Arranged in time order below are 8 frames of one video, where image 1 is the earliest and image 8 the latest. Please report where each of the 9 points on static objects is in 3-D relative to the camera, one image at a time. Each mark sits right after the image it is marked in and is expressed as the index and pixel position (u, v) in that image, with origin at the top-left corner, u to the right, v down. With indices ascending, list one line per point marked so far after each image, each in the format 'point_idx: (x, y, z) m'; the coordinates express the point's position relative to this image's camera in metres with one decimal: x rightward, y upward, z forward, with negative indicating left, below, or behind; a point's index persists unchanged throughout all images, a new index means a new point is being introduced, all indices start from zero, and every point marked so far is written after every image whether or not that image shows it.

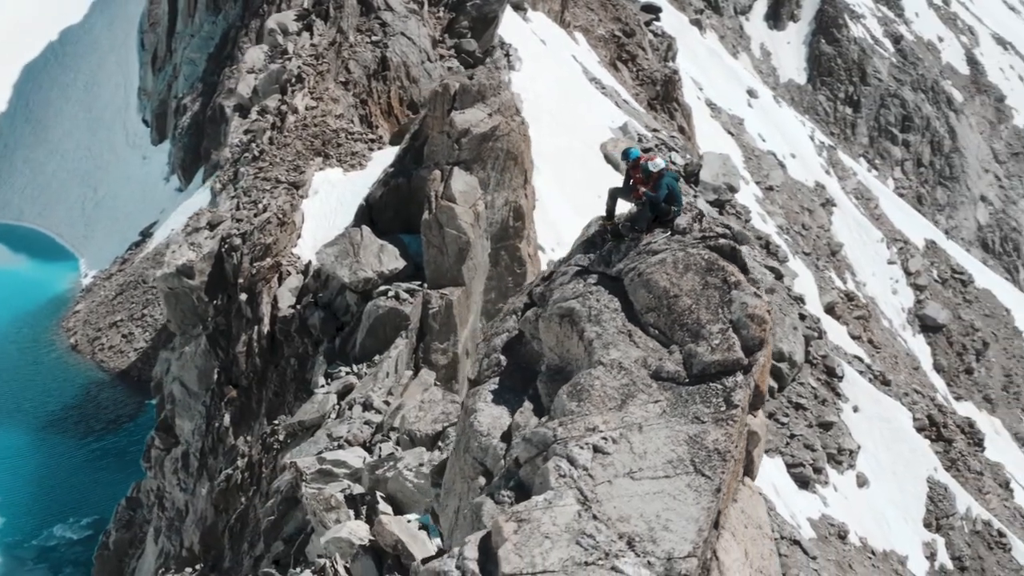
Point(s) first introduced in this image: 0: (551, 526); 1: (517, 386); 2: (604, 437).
0: (+0.2, -1.1, +6.4) m
1: (0.0, -0.6, +8.5) m
2: (+0.5, -0.8, +6.9) m
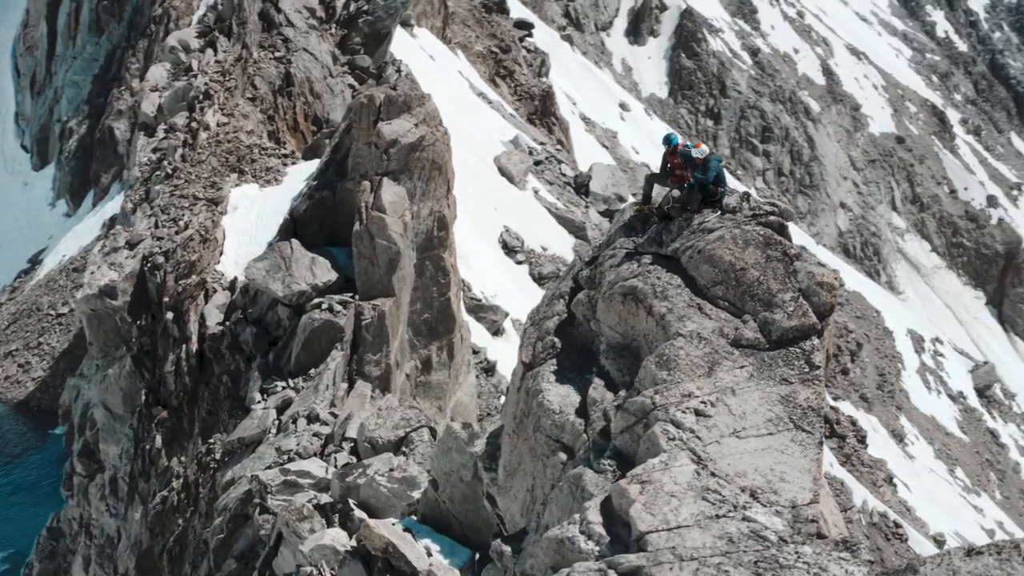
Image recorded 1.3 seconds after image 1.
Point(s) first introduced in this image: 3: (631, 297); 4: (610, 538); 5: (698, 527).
0: (+0.8, -1.0, +6.7) m
1: (+0.4, -0.5, +8.8) m
2: (+1.0, -0.6, +7.2) m
3: (+0.7, -0.1, +8.4) m
4: (+0.5, -1.2, +6.6) m
5: (+0.9, -1.1, +6.4) m
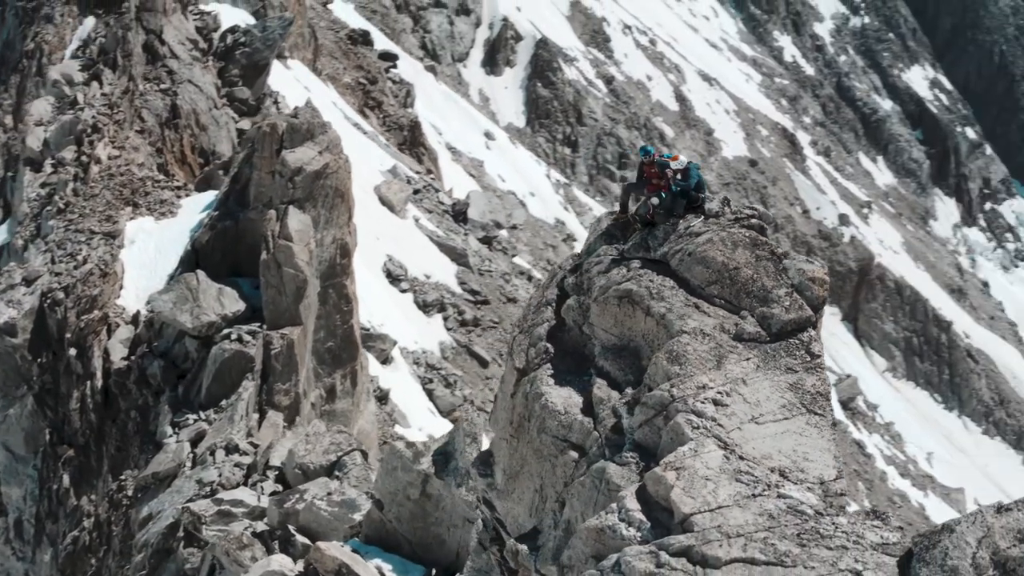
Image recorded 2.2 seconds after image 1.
0: (+1.0, -0.9, +7.0) m
1: (+0.4, -0.5, +9.1) m
2: (+1.1, -0.6, +7.6) m
3: (+0.7, -0.1, +8.7) m
4: (+0.7, -1.2, +6.9) m
5: (+1.1, -1.1, +6.8) m
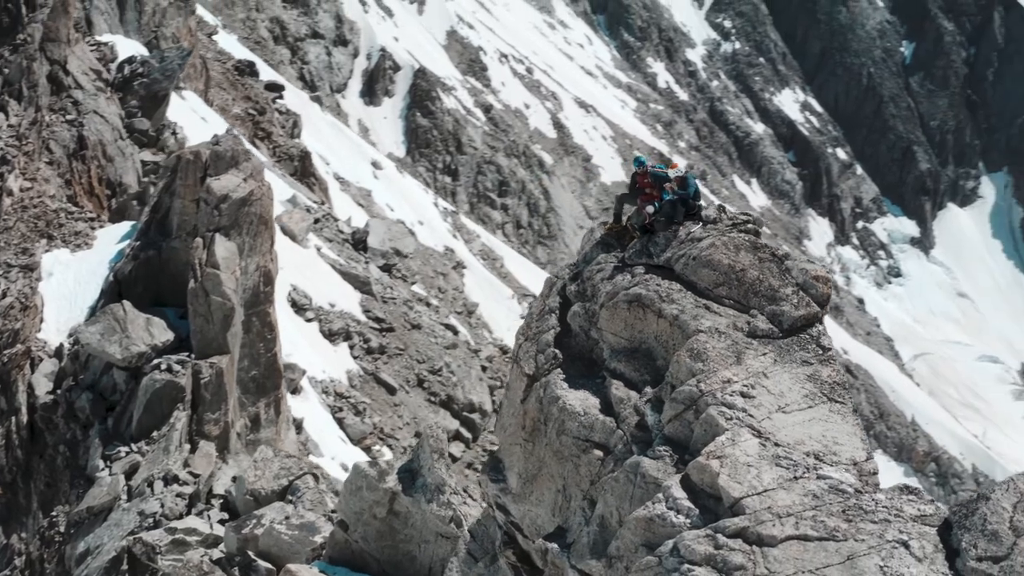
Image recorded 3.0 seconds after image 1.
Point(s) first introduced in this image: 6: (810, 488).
0: (+1.3, -0.9, +7.4) m
1: (+0.5, -0.6, +9.4) m
2: (+1.4, -0.6, +8.0) m
3: (+0.8, -0.1, +9.1) m
4: (+1.0, -1.2, +7.3) m
5: (+1.4, -1.0, +7.2) m
6: (+1.6, -1.0, +7.2) m
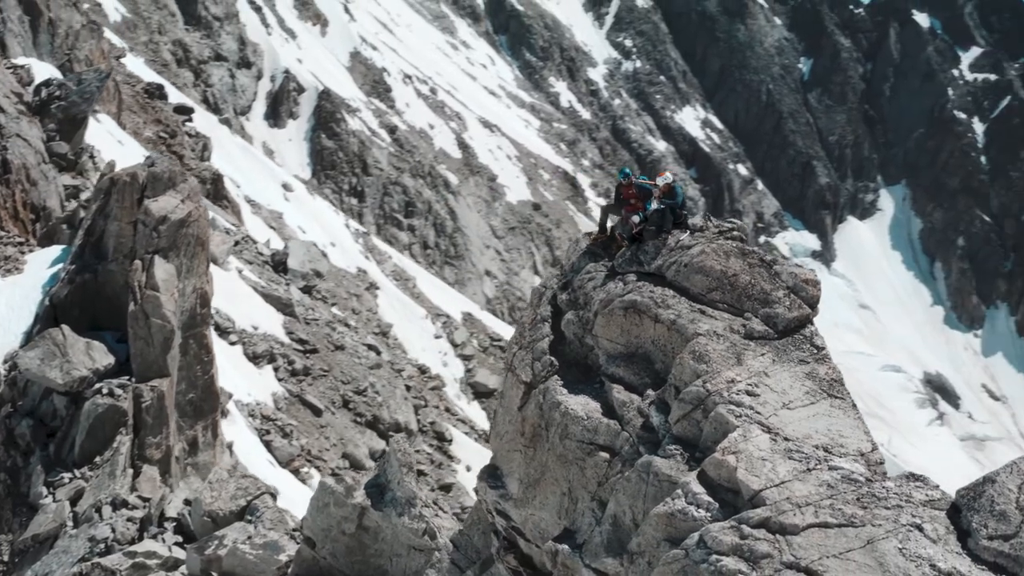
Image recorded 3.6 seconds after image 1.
0: (+1.4, -0.9, +7.8) m
1: (+0.5, -0.6, +9.7) m
2: (+1.5, -0.6, +8.4) m
3: (+0.9, -0.2, +9.4) m
4: (+1.1, -1.2, +7.6) m
5: (+1.6, -1.0, +7.6) m
6: (+1.7, -1.0, +7.6) m
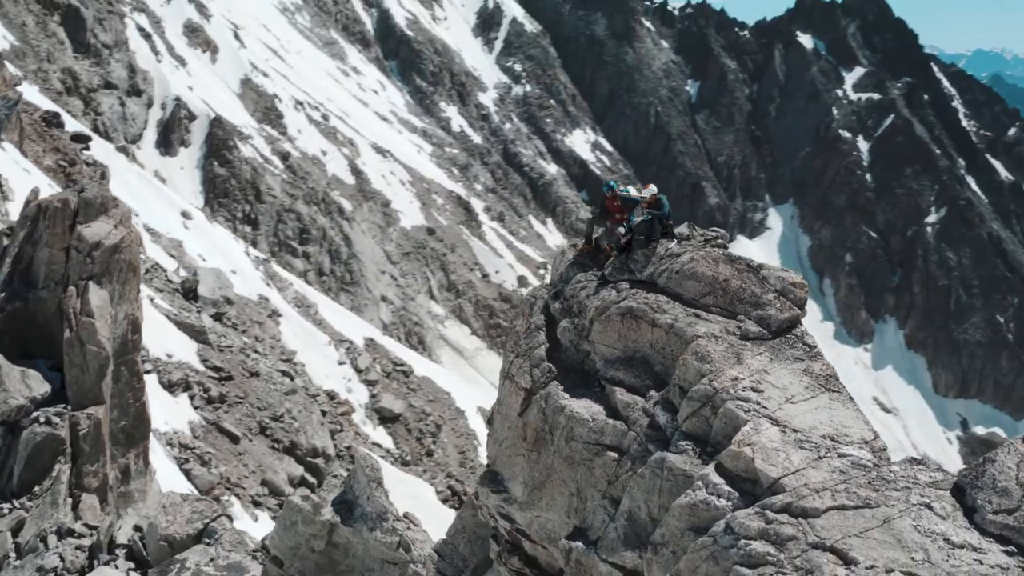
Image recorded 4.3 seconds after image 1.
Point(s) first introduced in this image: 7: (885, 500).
0: (+1.6, -0.9, +8.3) m
1: (+0.5, -0.7, +10.2) m
2: (+1.6, -0.6, +8.9) m
3: (+0.9, -0.2, +9.9) m
4: (+1.3, -1.2, +8.1) m
5: (+1.8, -1.0, +8.1) m
6: (+1.9, -1.0, +8.1) m
7: (+2.1, -1.2, +7.8) m
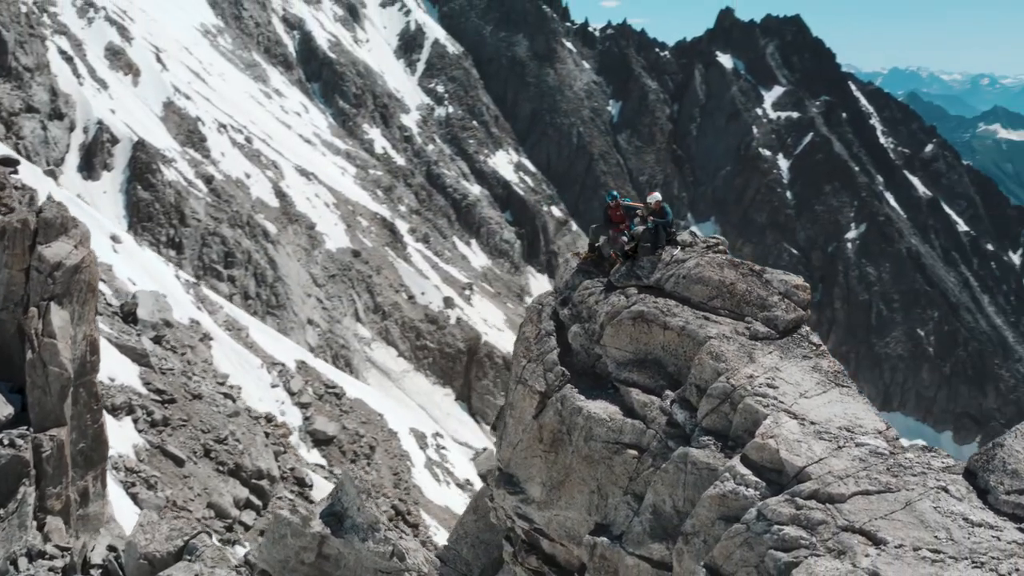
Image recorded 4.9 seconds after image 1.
0: (+1.8, -0.9, +8.7) m
1: (+0.6, -0.7, +10.6) m
2: (+1.7, -0.6, +9.3) m
3: (+1.0, -0.2, +10.3) m
4: (+1.6, -1.2, +8.5) m
5: (+2.0, -1.0, +8.5) m
6: (+2.1, -1.0, +8.6) m
7: (+2.4, -1.2, +8.3) m
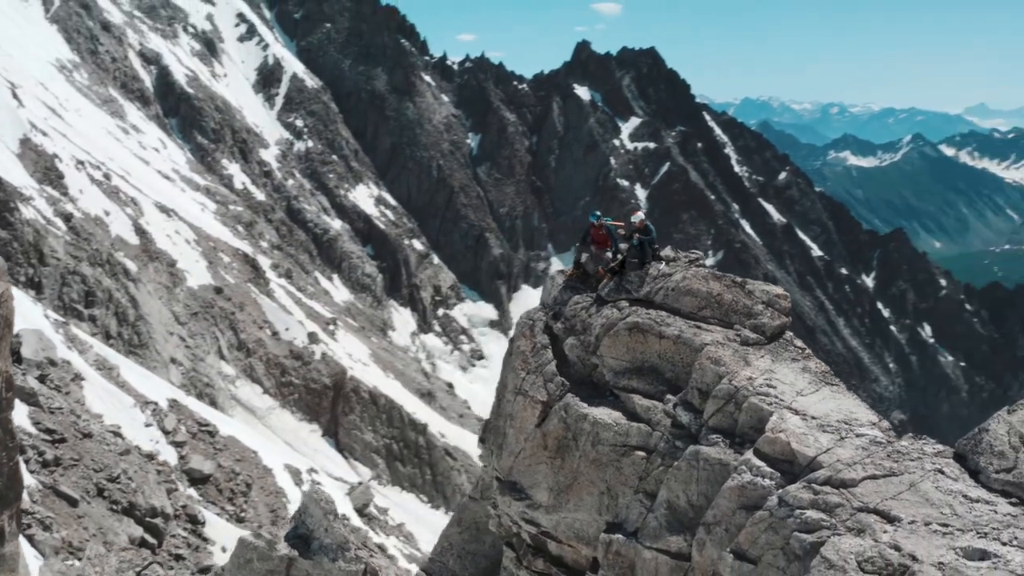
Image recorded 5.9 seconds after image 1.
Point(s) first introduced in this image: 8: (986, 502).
0: (+2.0, -1.0, +9.5) m
1: (+0.6, -0.8, +11.2) m
2: (+1.9, -0.7, +10.1) m
3: (+1.0, -0.3, +11.0) m
4: (+1.8, -1.2, +9.3) m
5: (+2.2, -1.1, +9.3) m
6: (+2.3, -1.1, +9.4) m
7: (+2.6, -1.2, +9.1) m
8: (+3.0, -1.4, +8.7) m
